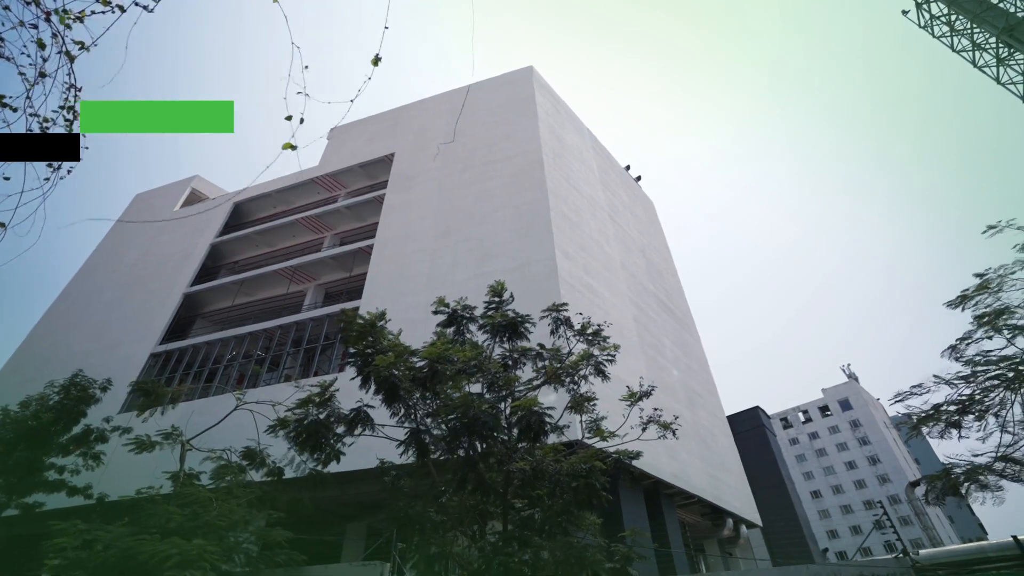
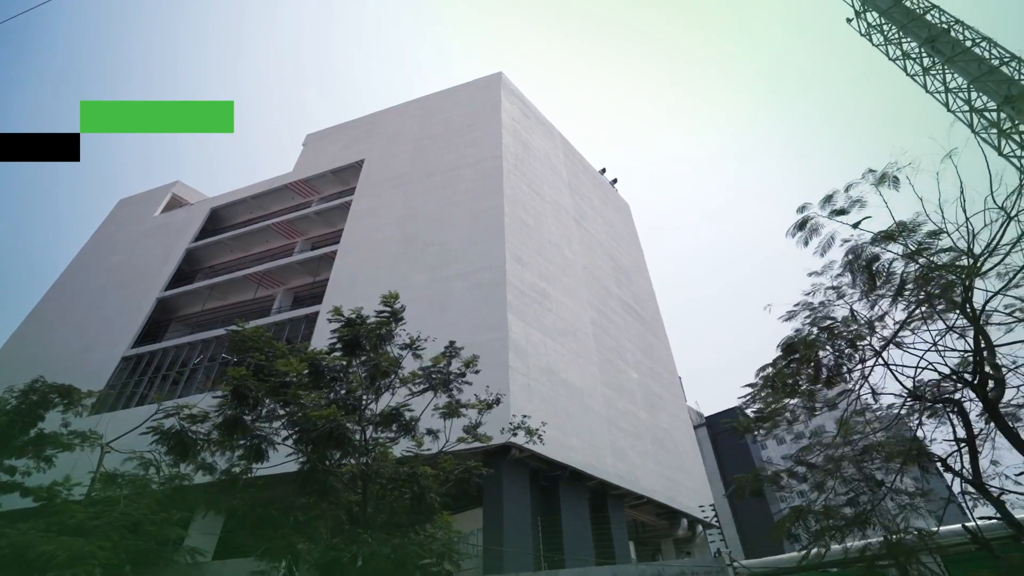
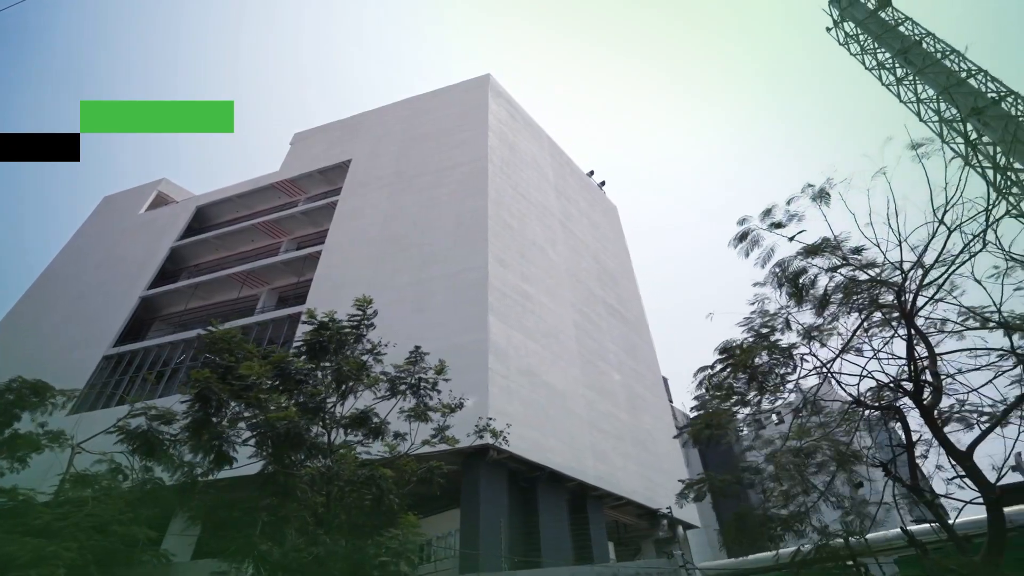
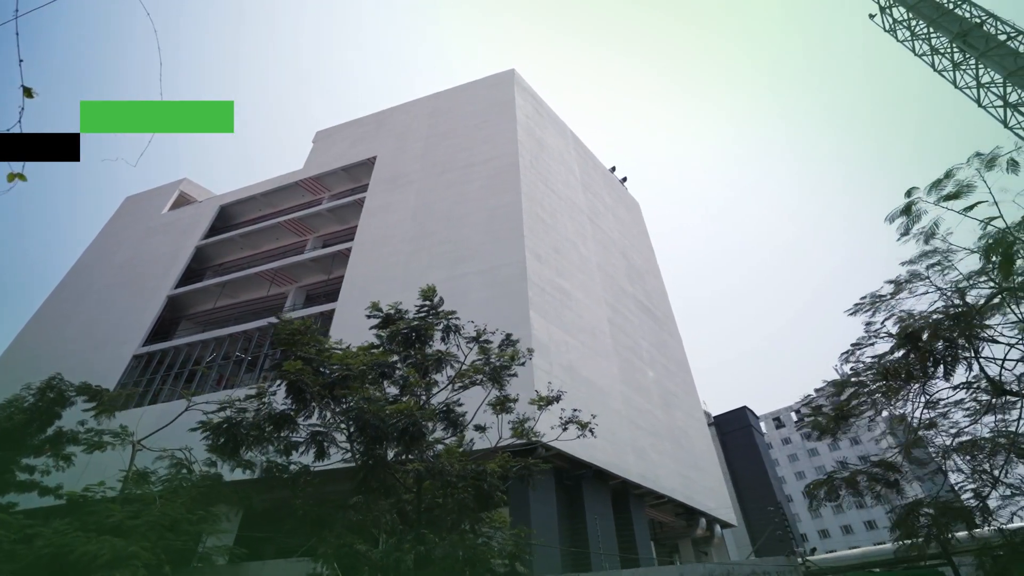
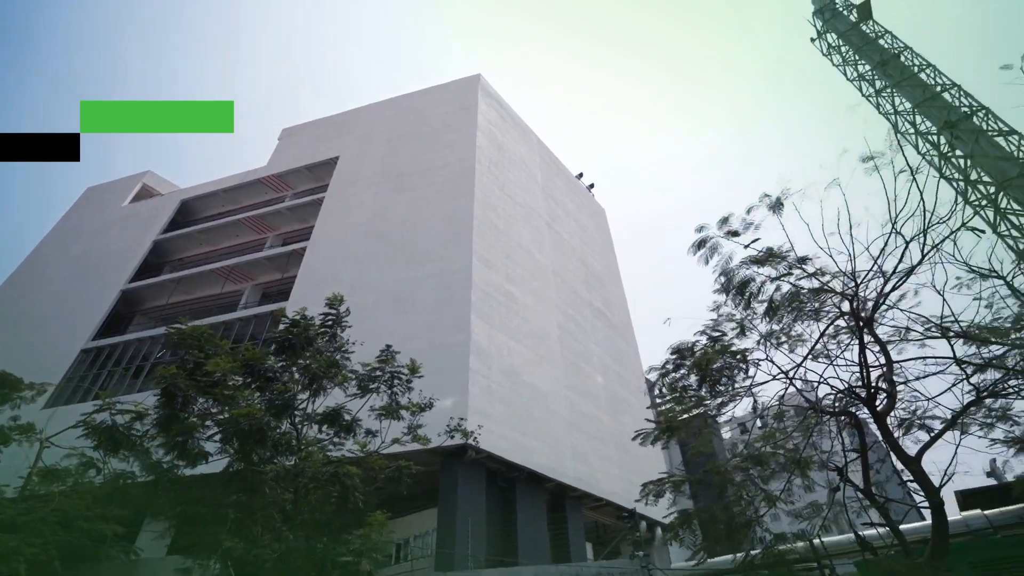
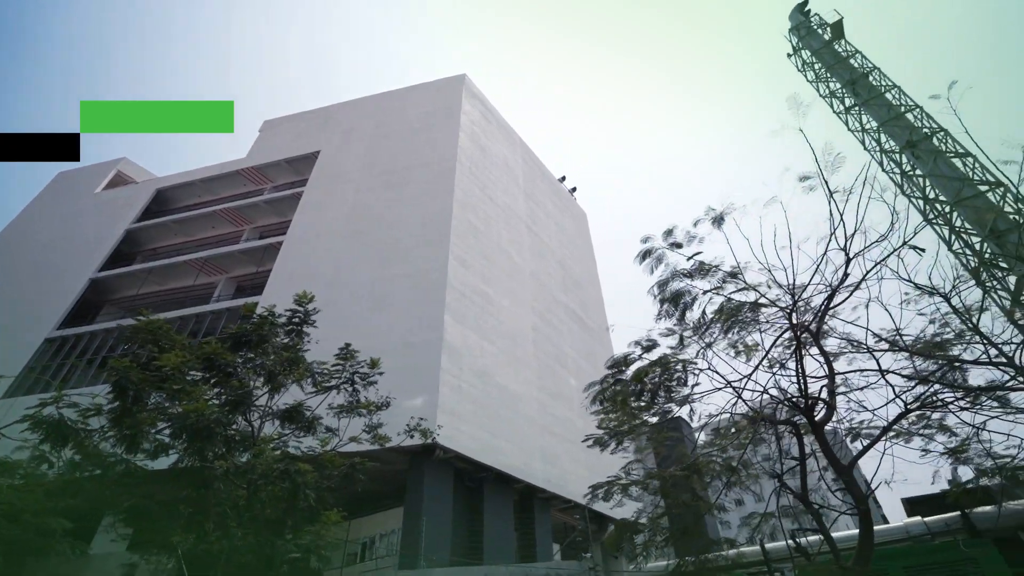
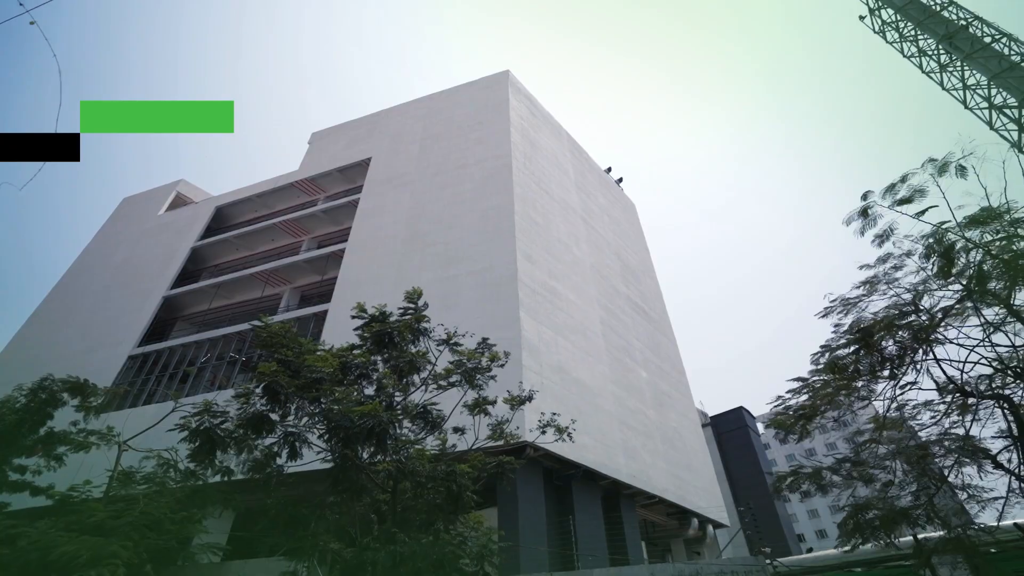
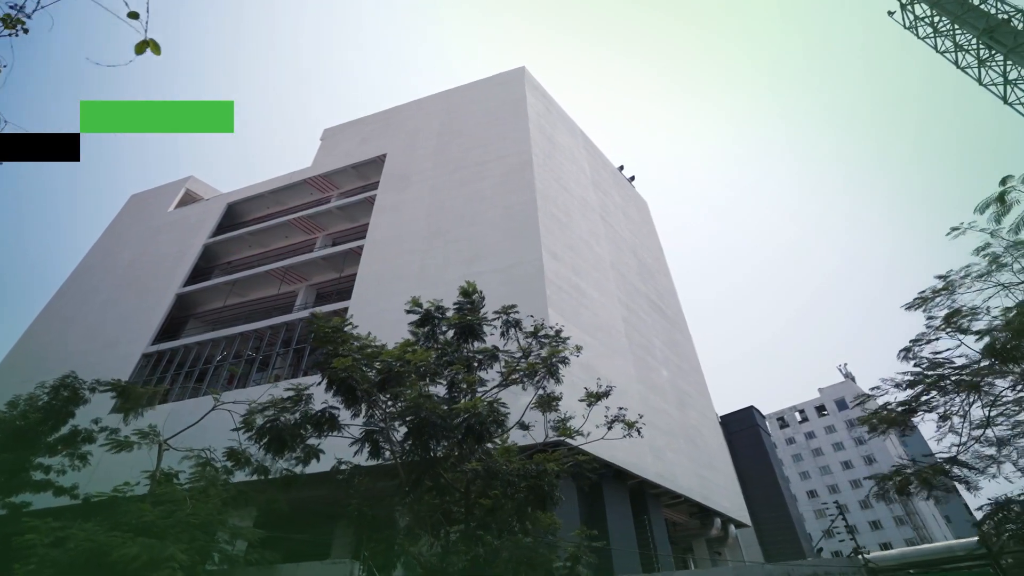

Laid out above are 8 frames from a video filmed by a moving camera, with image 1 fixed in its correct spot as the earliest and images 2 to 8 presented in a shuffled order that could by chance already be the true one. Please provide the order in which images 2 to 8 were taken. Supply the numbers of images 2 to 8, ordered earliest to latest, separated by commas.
8, 4, 7, 2, 3, 5, 6
